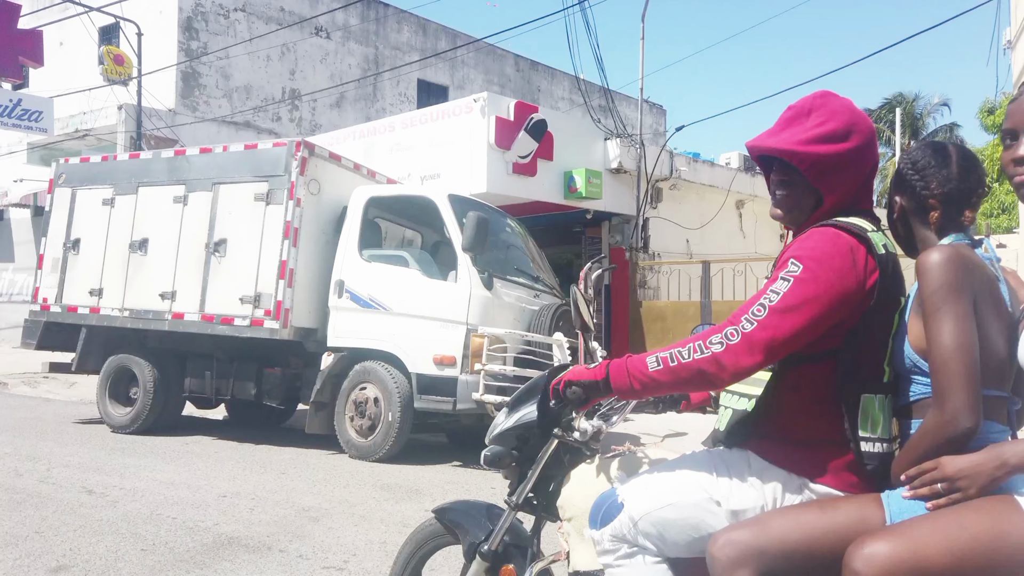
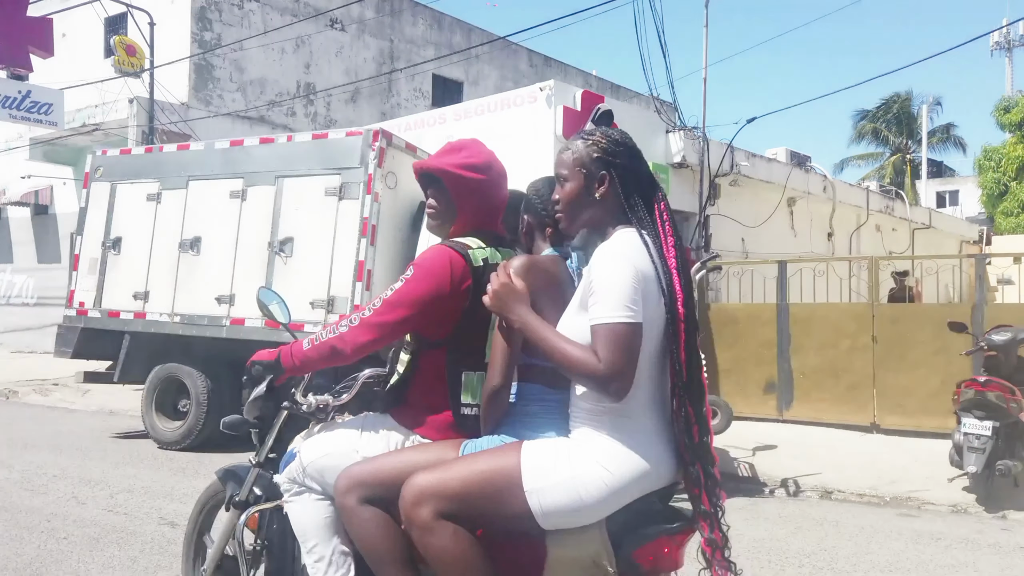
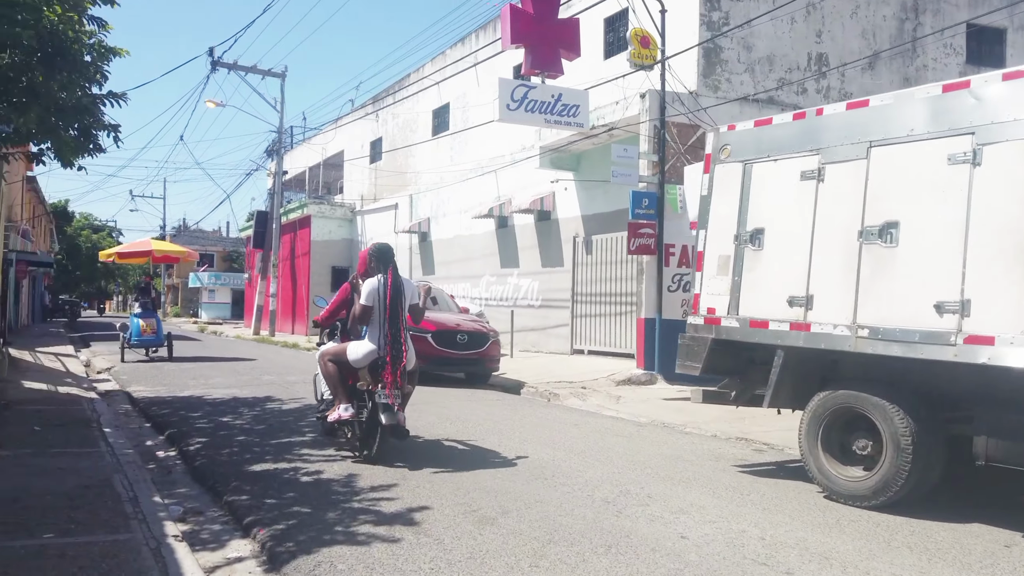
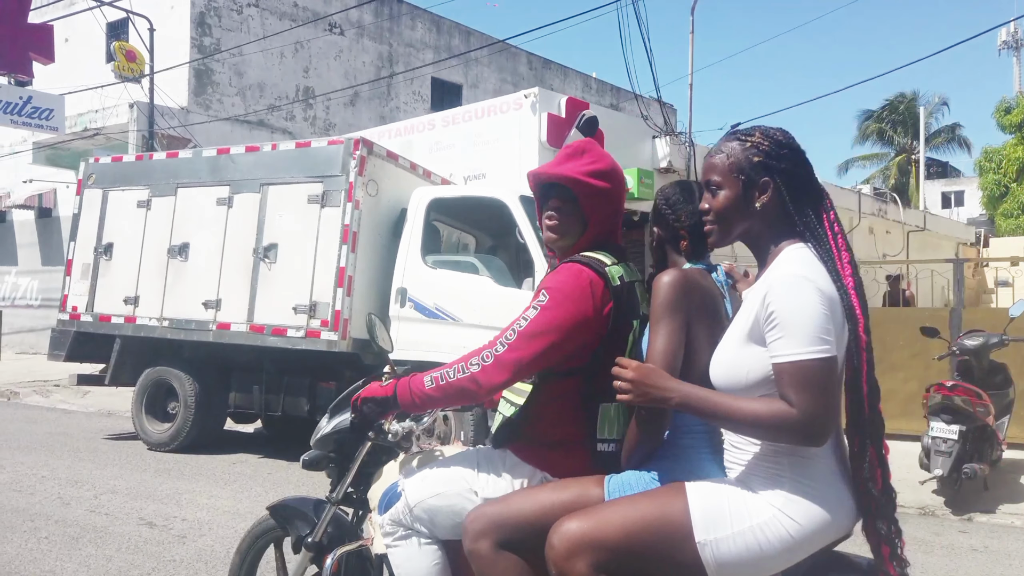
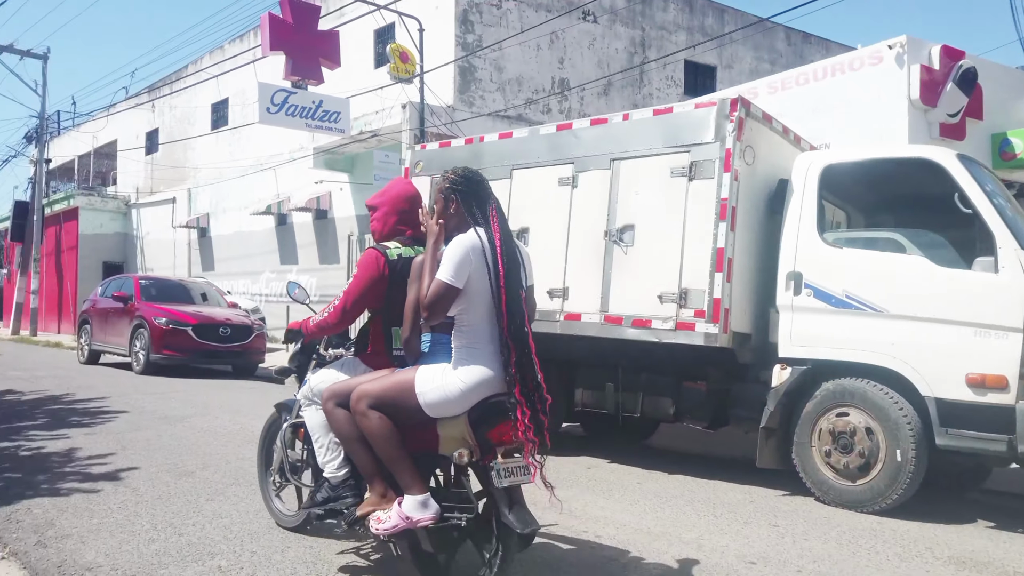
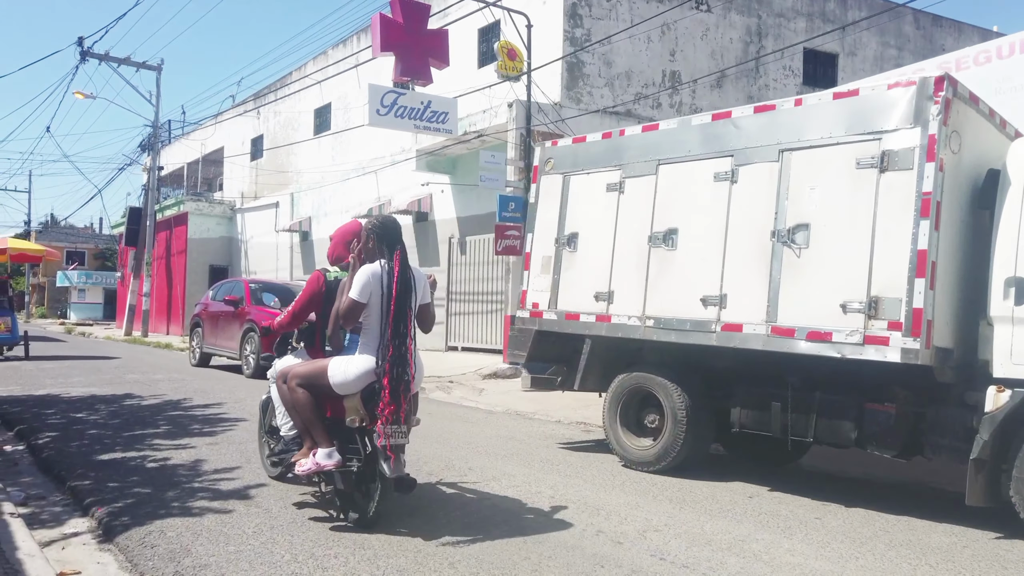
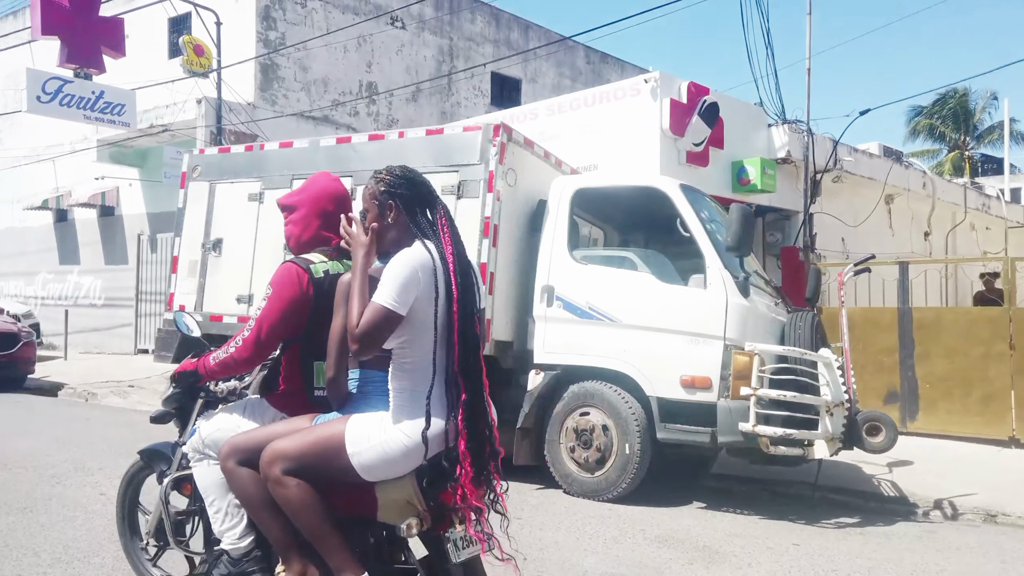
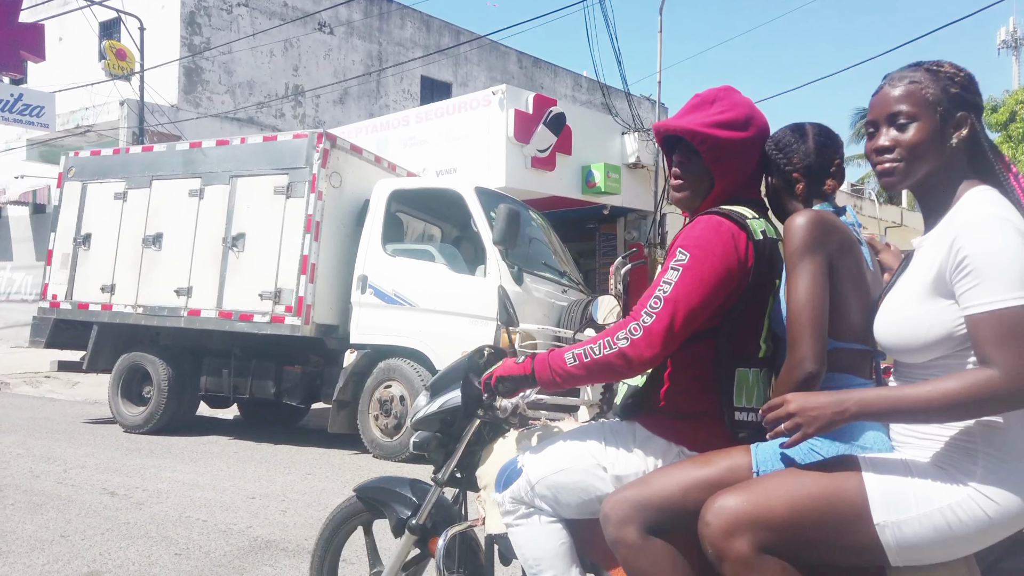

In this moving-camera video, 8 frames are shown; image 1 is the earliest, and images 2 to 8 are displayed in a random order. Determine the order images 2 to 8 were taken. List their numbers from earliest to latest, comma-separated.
8, 4, 2, 7, 5, 6, 3
